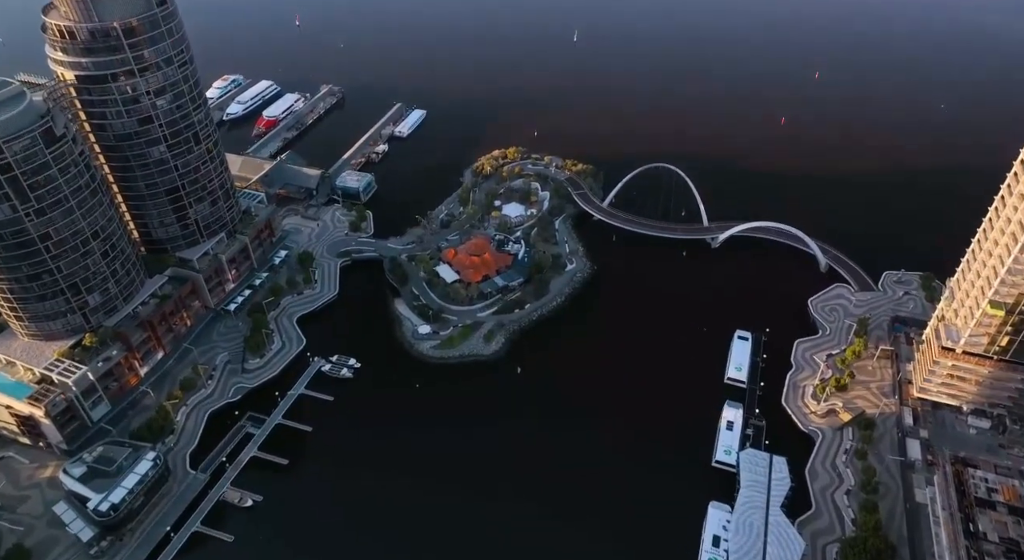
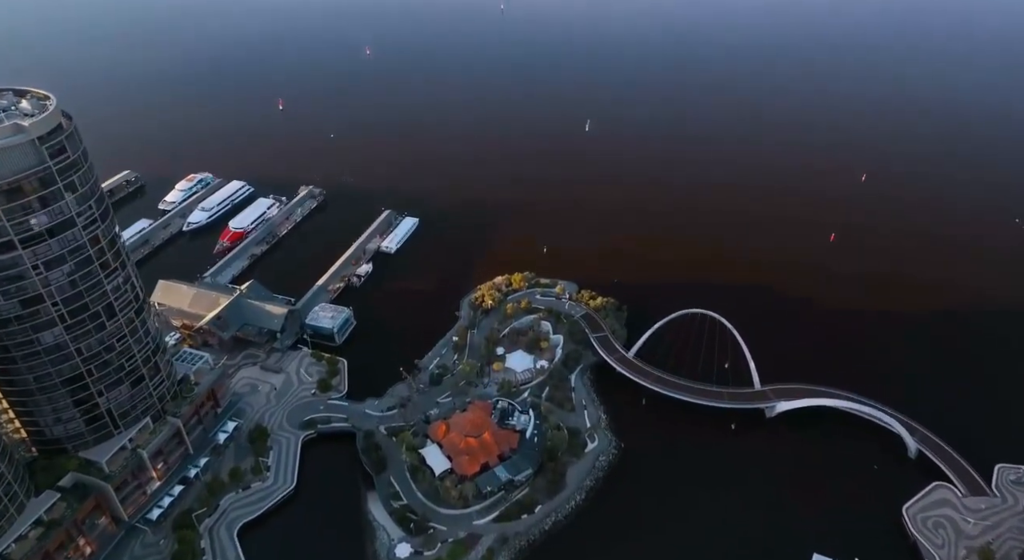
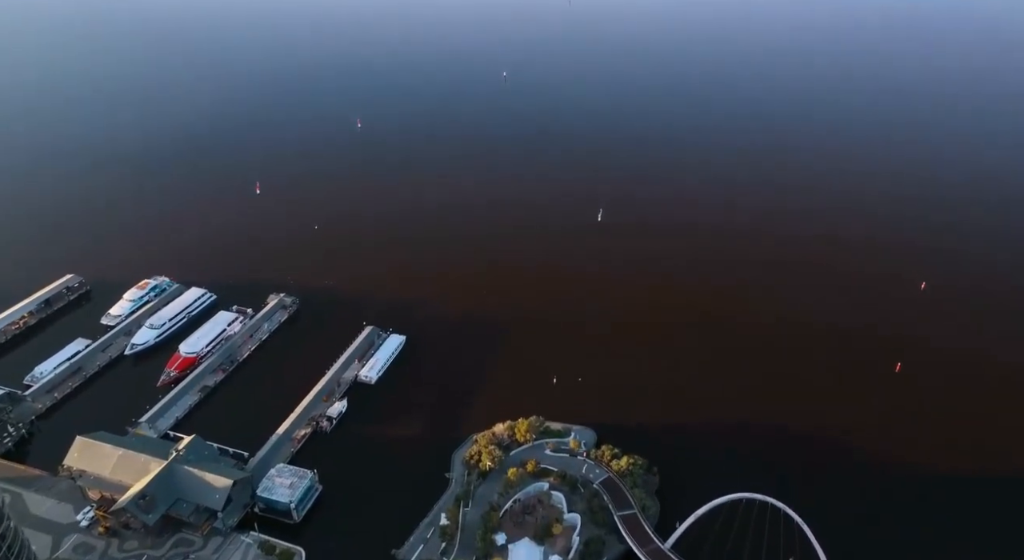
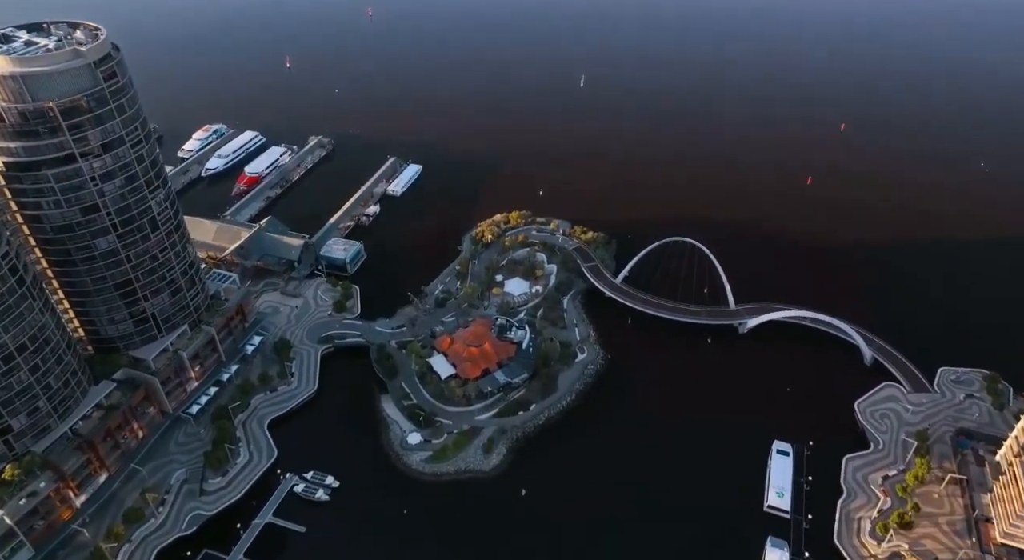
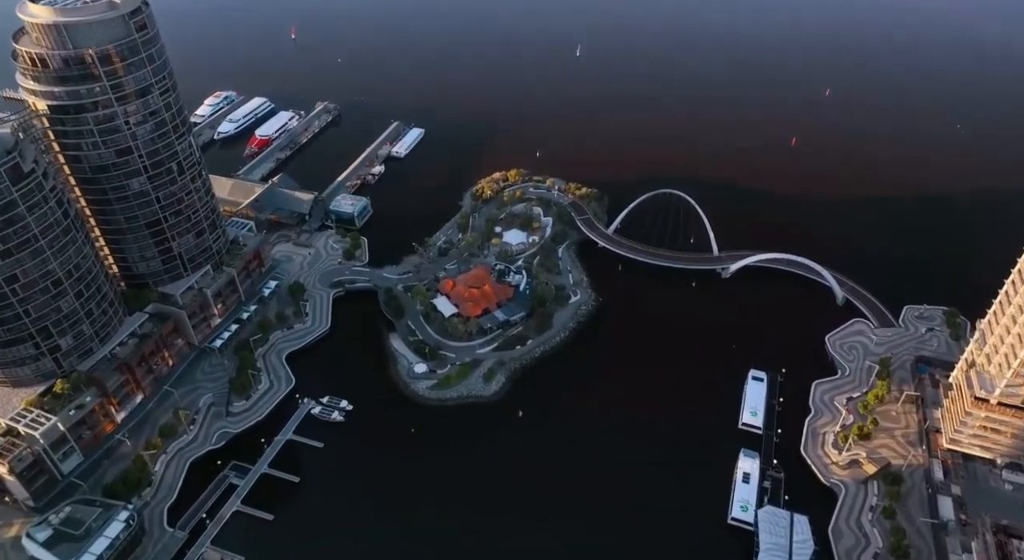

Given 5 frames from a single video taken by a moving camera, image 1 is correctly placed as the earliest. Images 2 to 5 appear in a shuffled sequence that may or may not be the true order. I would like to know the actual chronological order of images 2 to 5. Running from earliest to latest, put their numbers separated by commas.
5, 4, 2, 3
